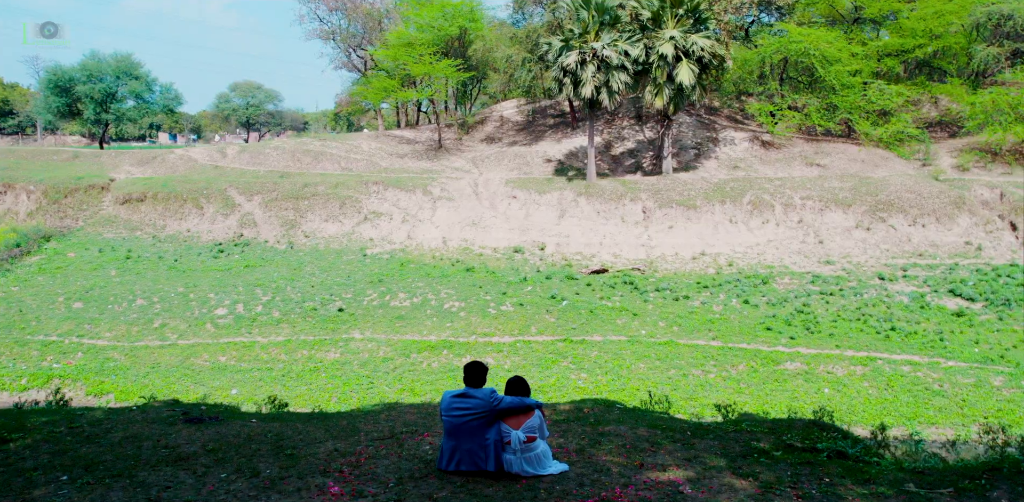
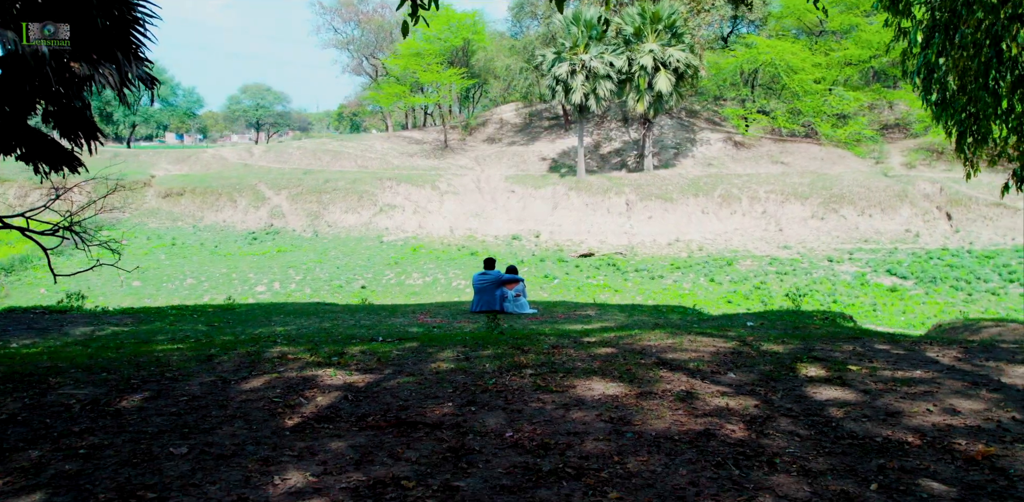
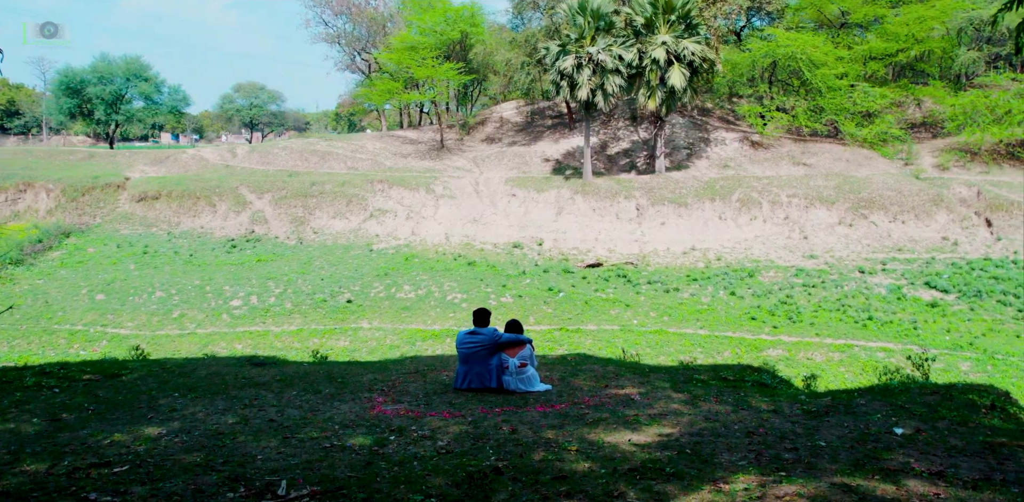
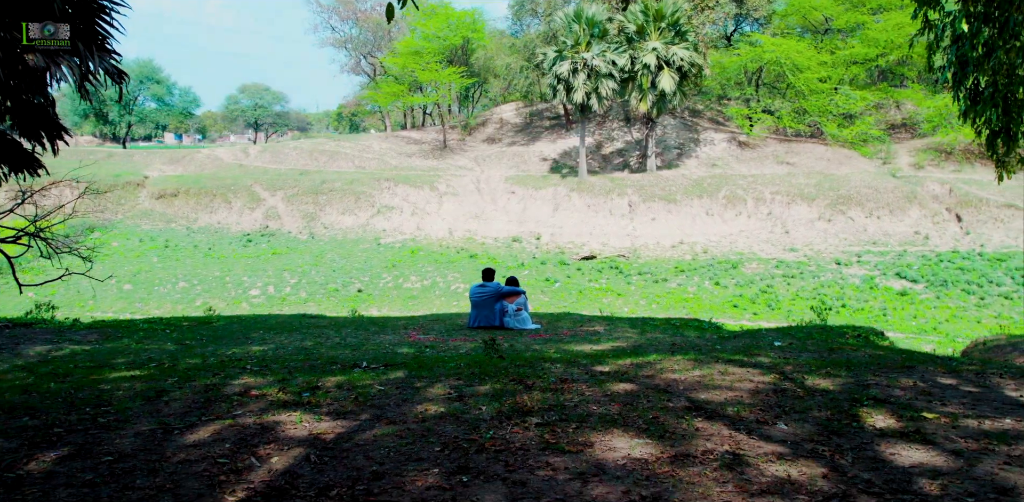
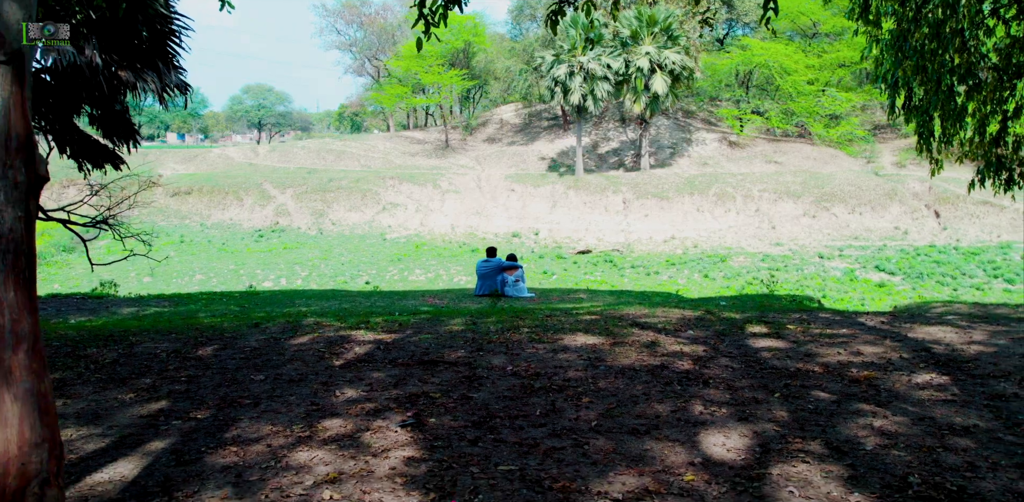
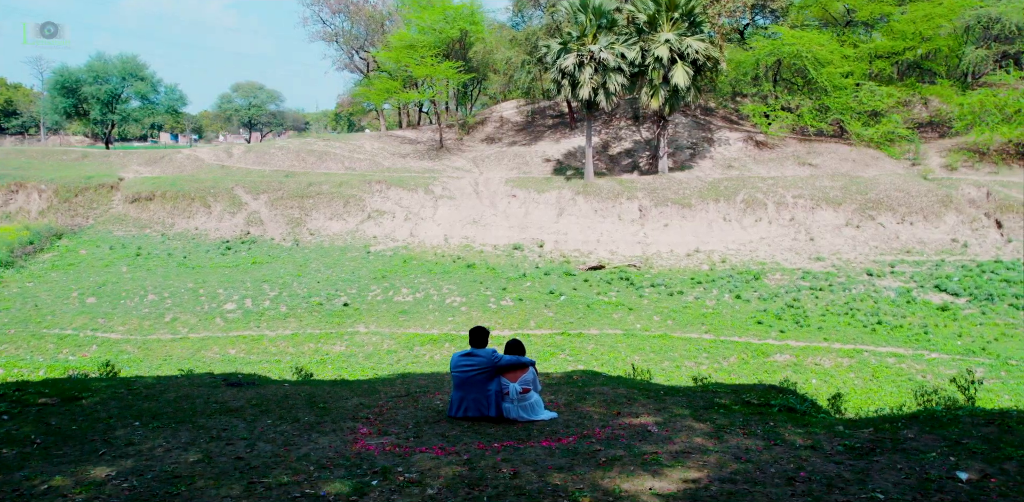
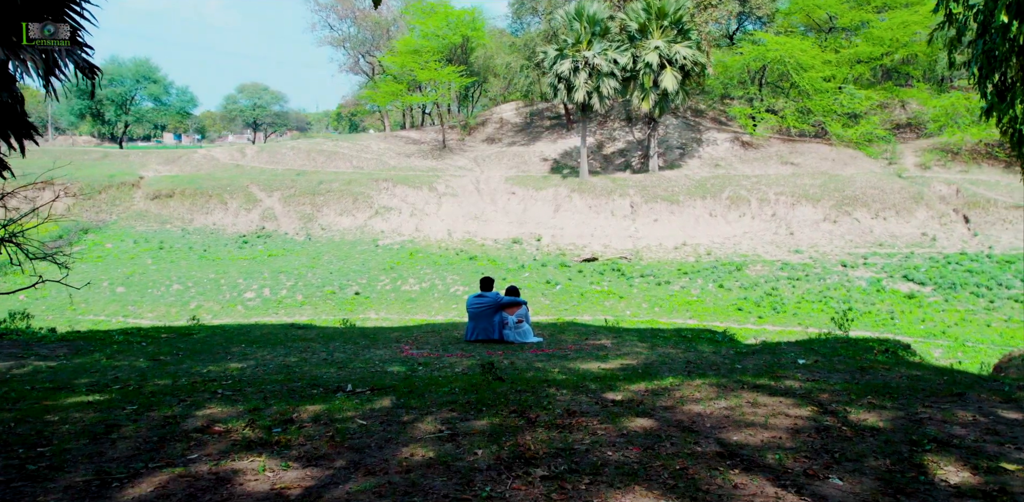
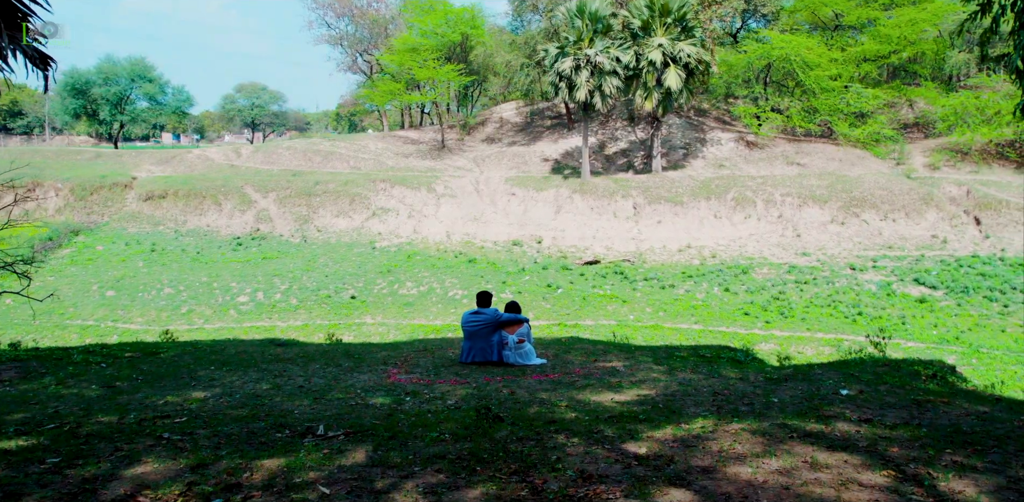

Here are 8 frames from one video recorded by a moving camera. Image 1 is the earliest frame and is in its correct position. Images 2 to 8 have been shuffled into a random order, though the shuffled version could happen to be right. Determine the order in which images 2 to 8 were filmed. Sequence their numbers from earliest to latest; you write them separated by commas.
6, 3, 8, 7, 4, 2, 5
